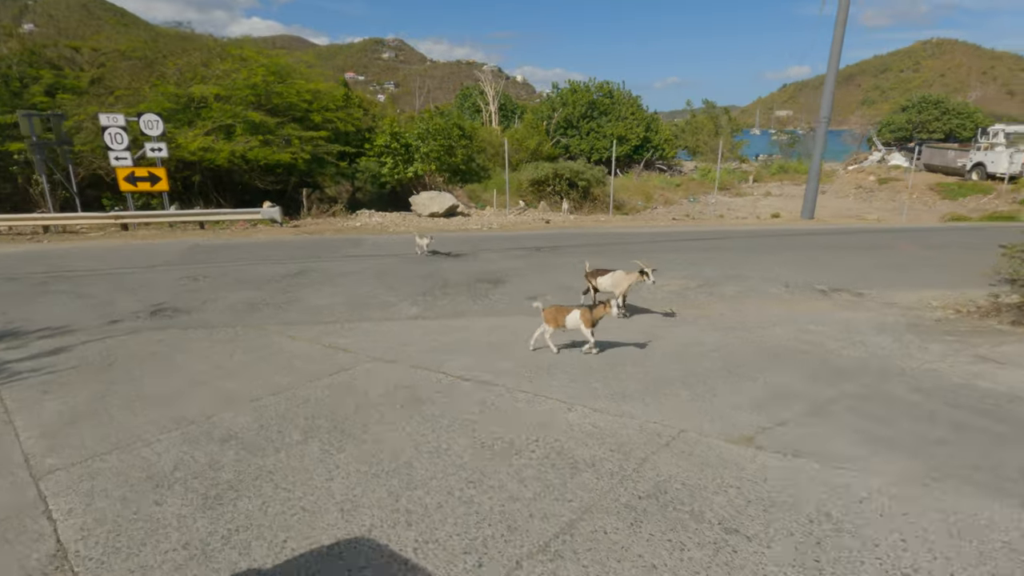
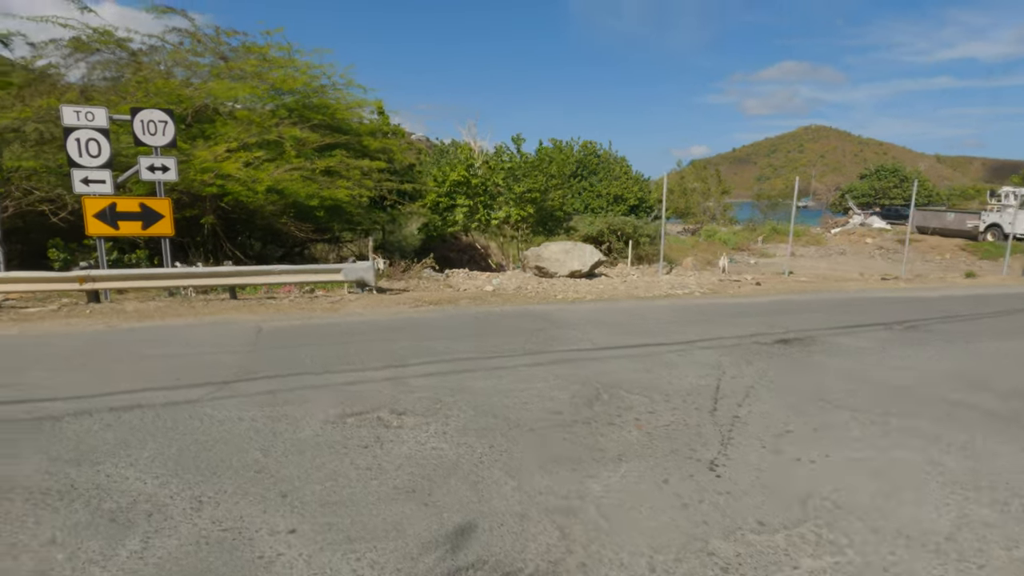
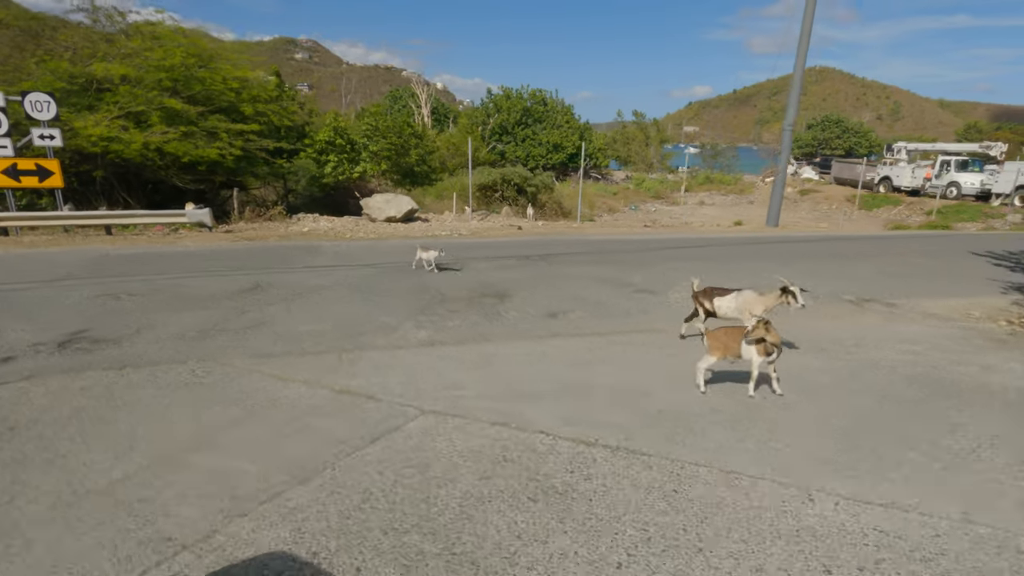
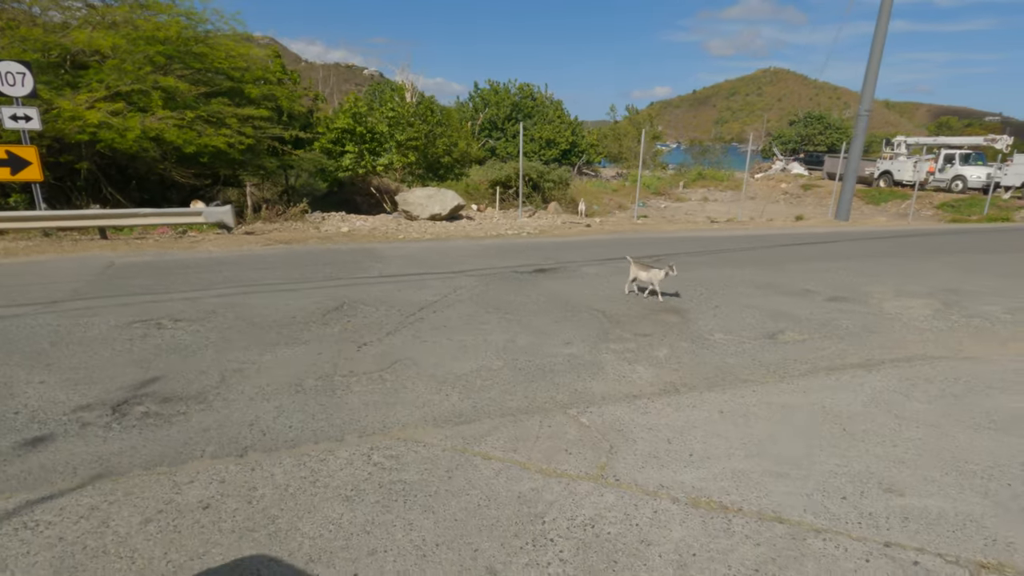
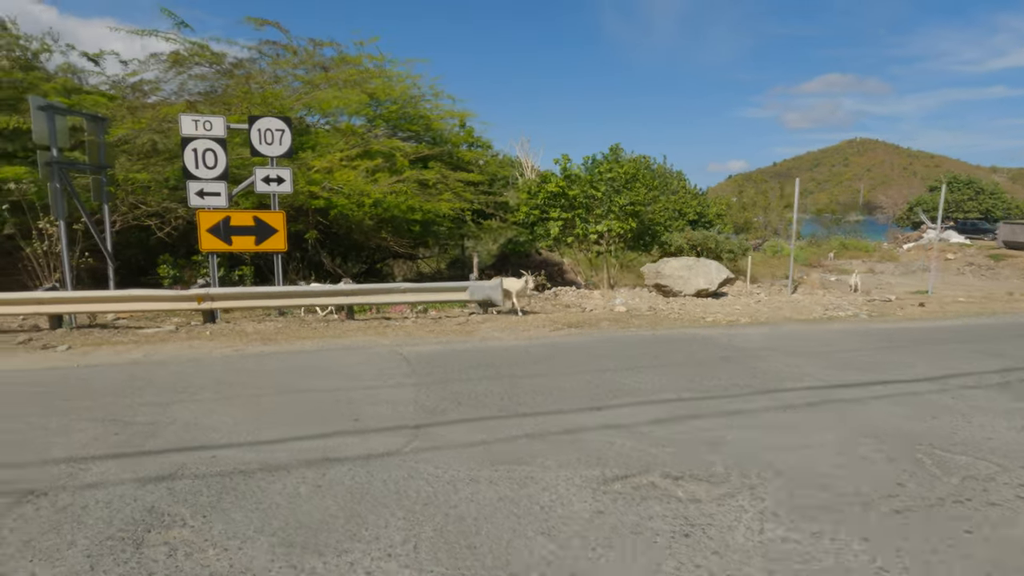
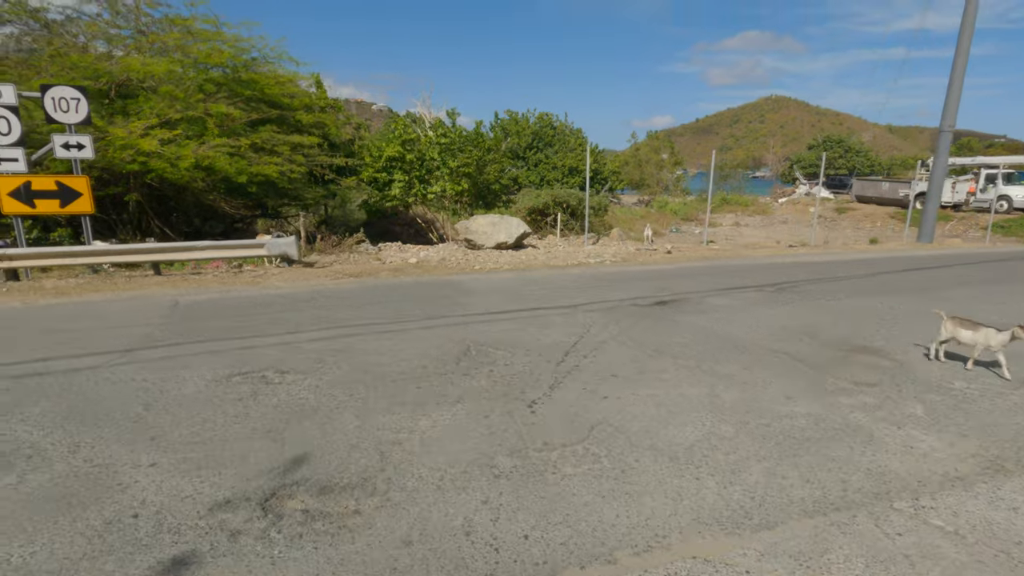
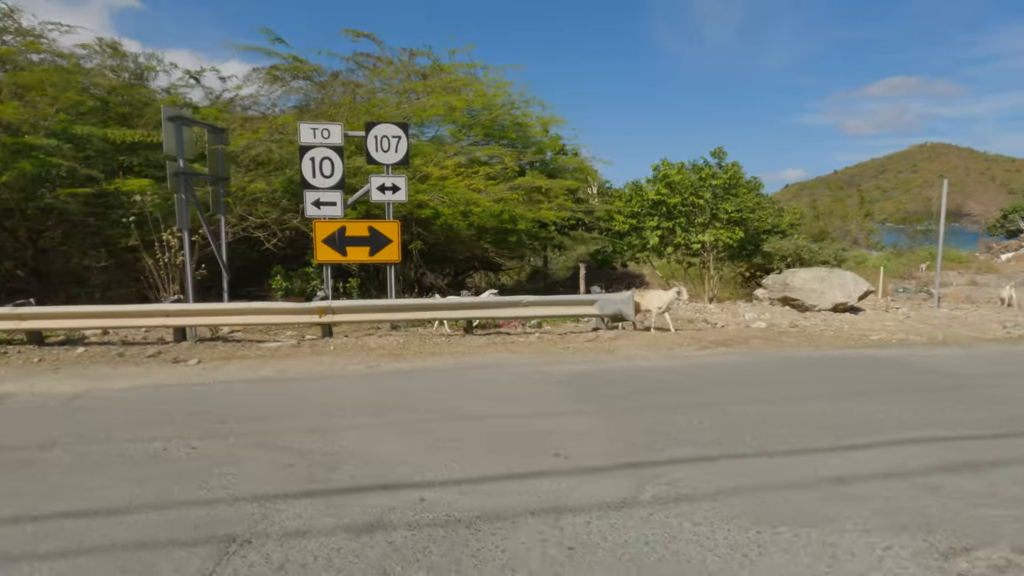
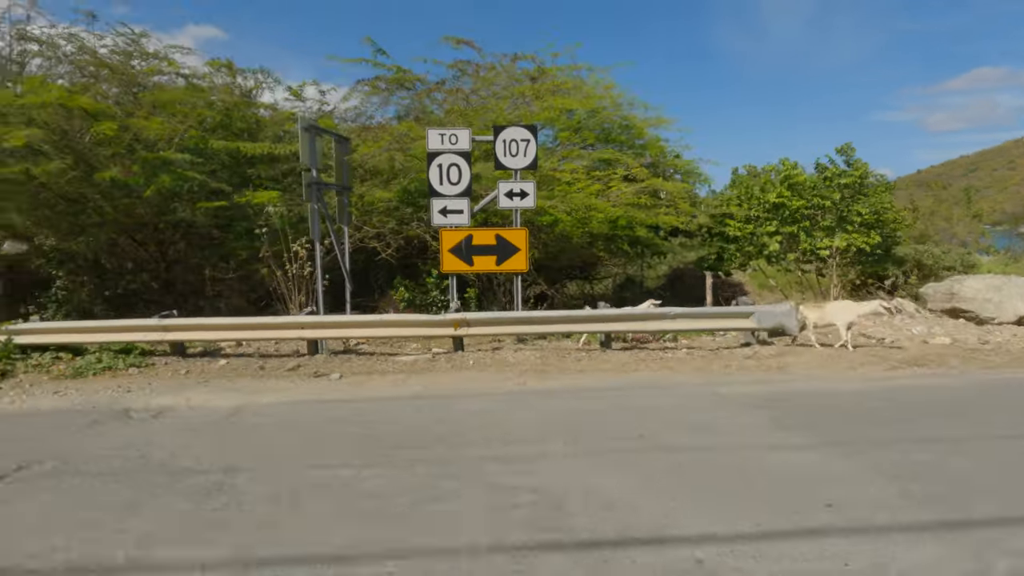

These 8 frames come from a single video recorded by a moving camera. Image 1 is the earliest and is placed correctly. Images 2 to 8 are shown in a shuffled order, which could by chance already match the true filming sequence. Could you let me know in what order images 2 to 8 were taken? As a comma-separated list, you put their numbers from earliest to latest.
3, 4, 6, 2, 5, 7, 8
